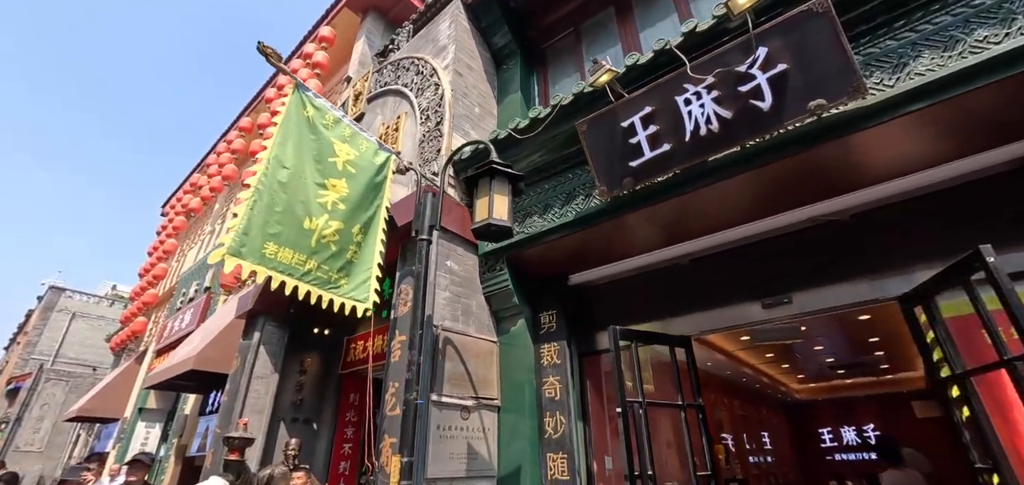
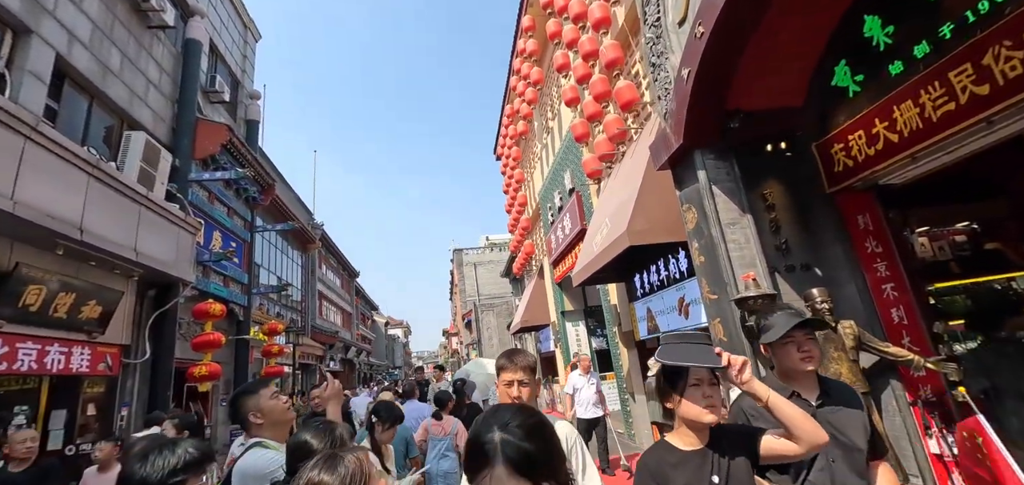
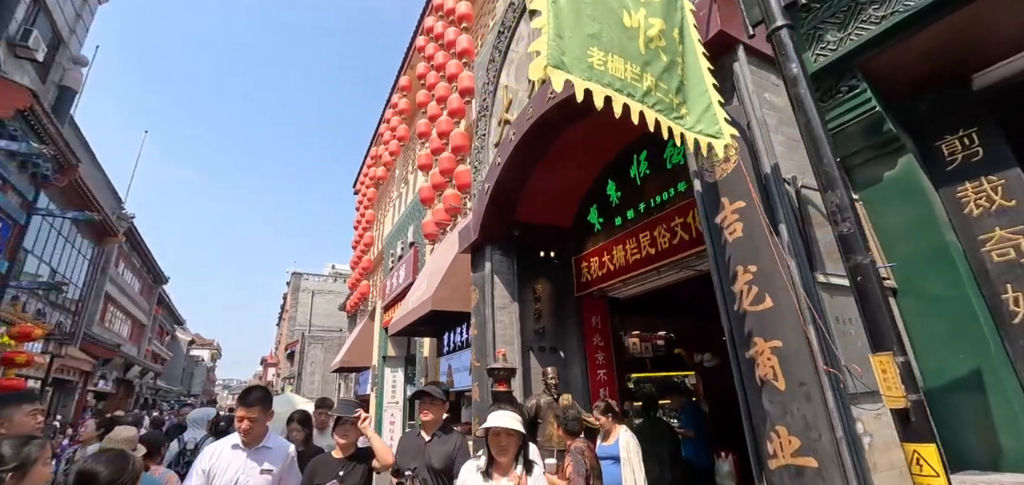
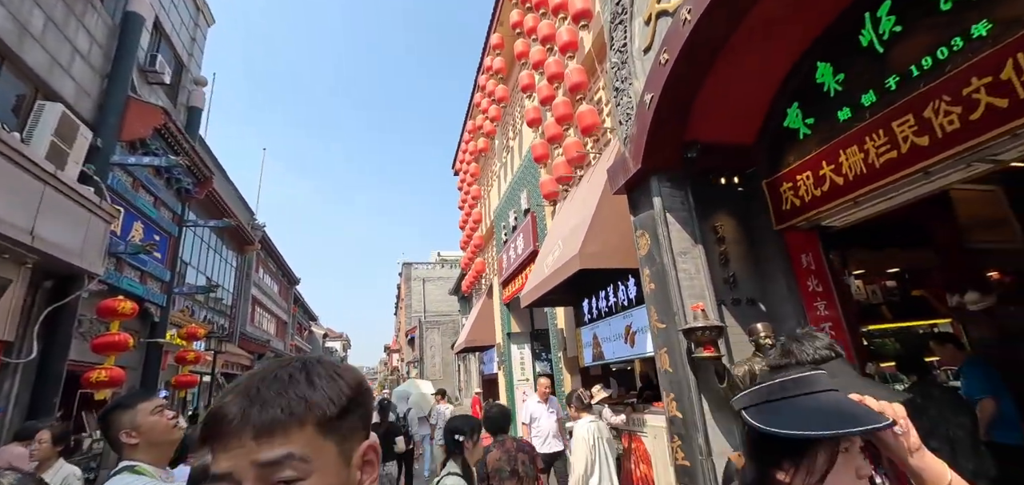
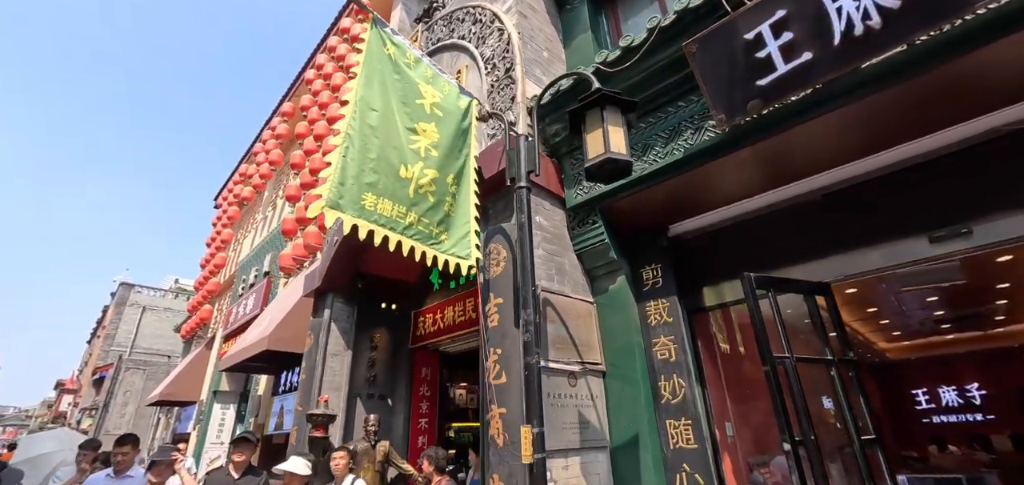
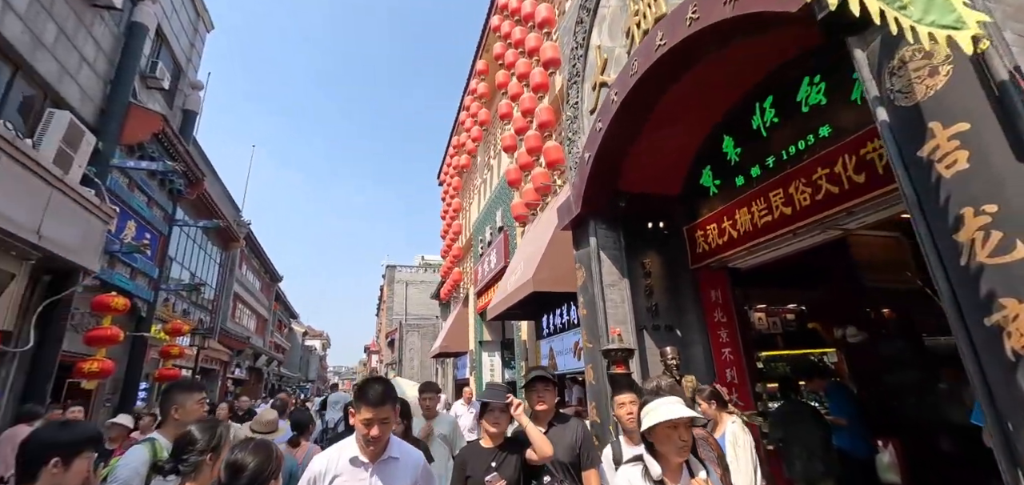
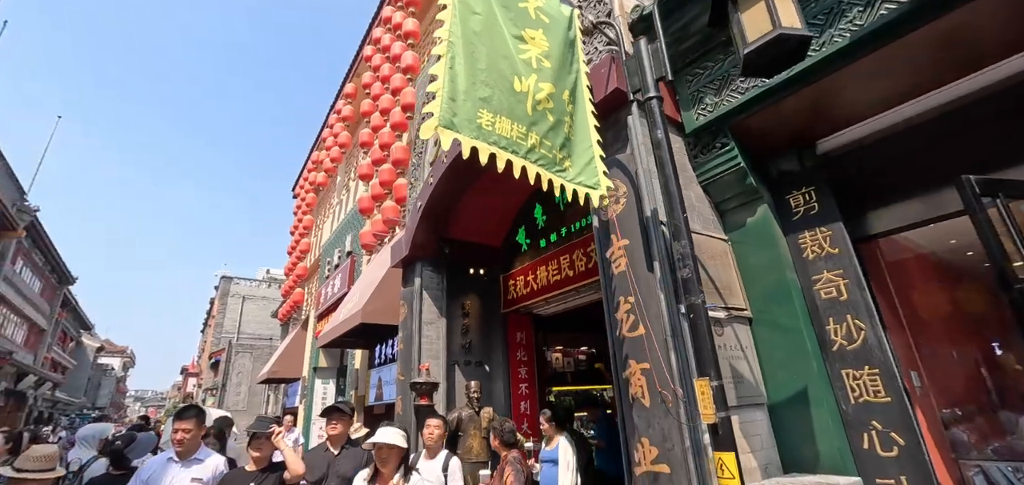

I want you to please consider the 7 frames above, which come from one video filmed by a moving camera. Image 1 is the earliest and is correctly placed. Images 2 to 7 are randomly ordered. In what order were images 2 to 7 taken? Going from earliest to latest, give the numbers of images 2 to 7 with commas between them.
5, 7, 3, 6, 2, 4
